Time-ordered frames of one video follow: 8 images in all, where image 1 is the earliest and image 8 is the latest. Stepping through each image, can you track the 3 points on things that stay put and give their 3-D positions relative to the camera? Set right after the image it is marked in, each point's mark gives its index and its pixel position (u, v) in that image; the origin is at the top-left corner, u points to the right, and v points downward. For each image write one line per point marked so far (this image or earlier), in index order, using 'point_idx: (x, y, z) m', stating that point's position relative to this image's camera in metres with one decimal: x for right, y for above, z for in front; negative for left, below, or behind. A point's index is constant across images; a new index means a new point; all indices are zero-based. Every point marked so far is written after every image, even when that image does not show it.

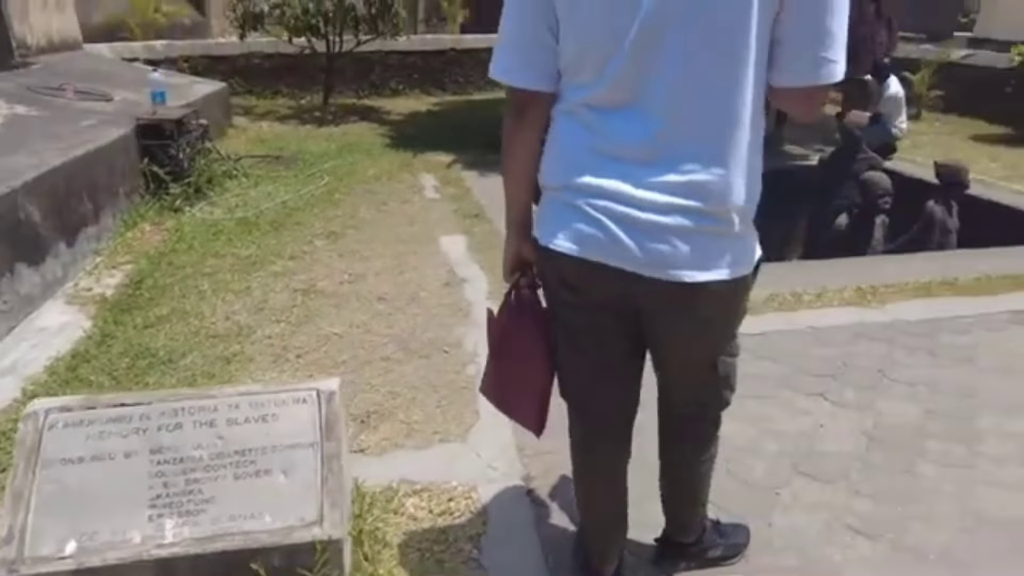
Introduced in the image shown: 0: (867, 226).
0: (+2.5, +0.4, +4.8) m
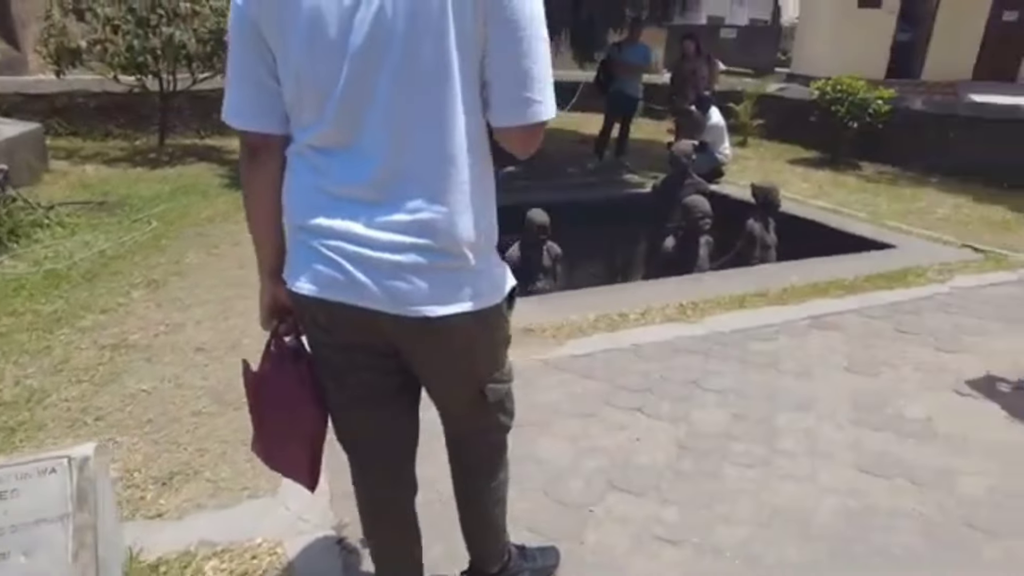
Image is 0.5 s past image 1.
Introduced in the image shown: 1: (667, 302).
0: (+1.4, +0.3, +5.1) m
1: (+0.9, -0.1, +3.9) m
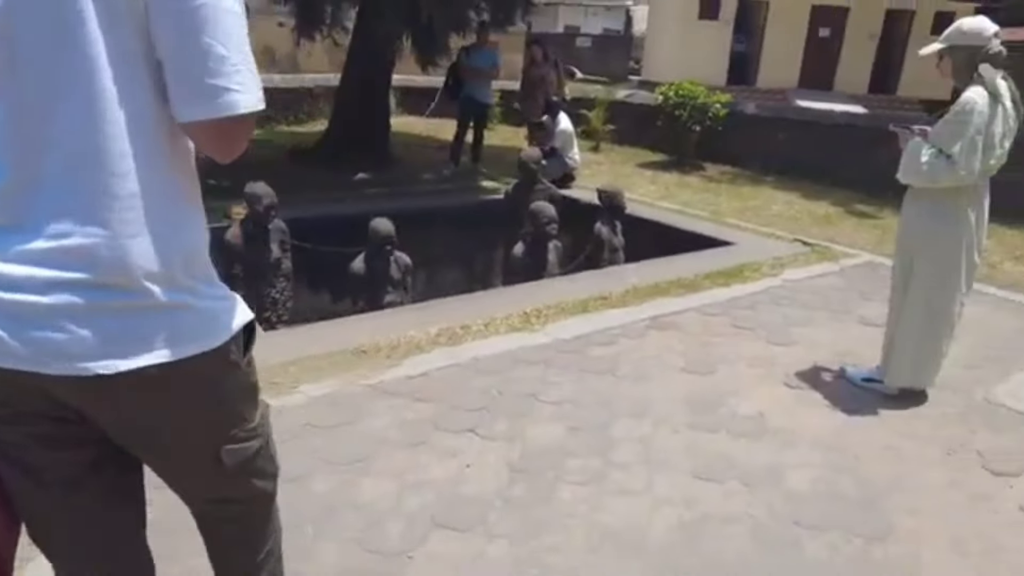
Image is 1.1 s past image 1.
0: (+0.2, +0.3, +5.1) m
1: (0.0, -0.1, +3.8) m
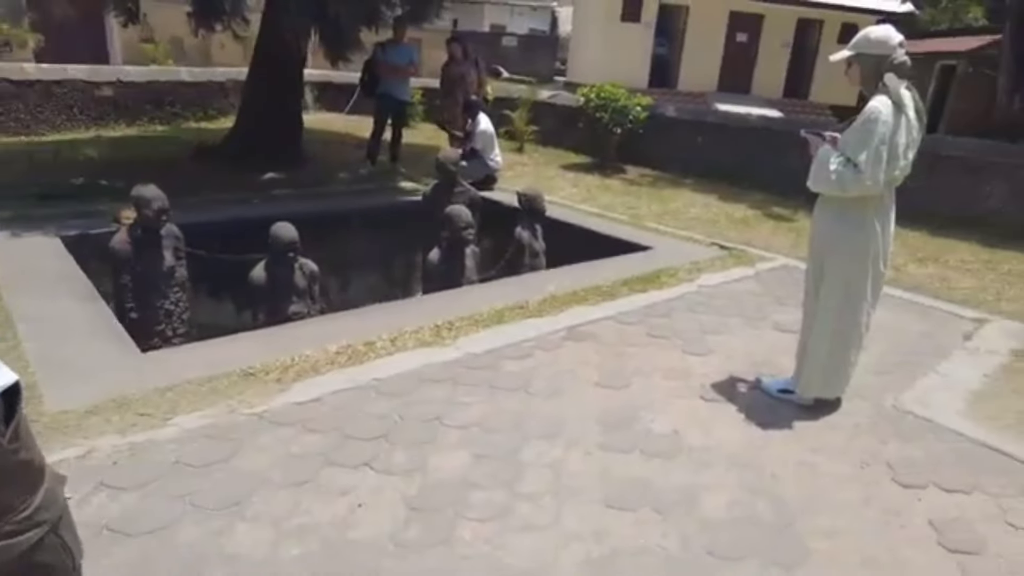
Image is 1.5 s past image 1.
0: (-0.4, +0.2, +4.9) m
1: (-0.5, -0.2, +3.6) m
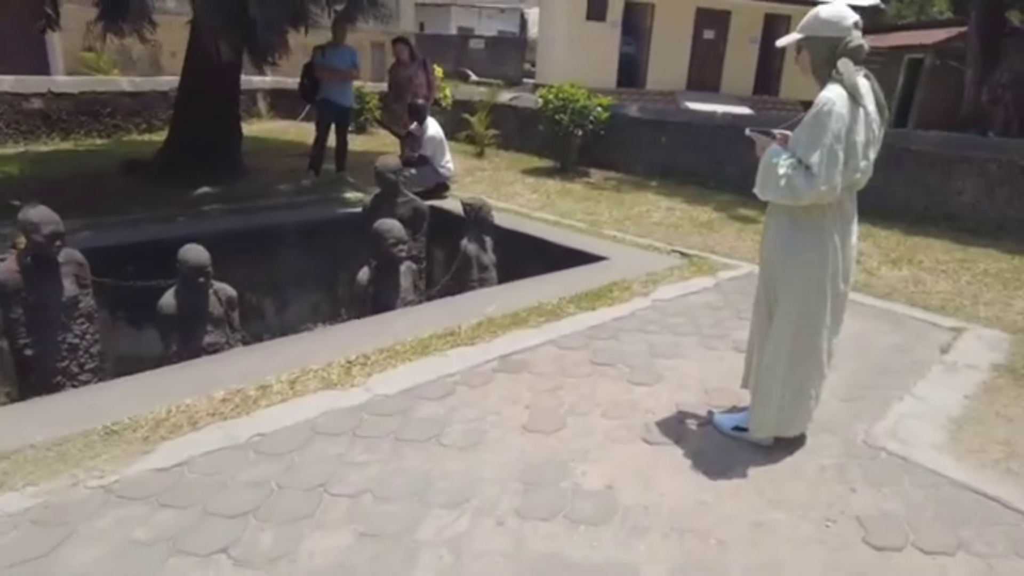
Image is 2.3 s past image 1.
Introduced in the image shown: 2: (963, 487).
0: (-0.8, +0.1, +4.4) m
1: (-0.9, -0.3, +3.1) m
2: (+1.6, -0.7, +2.4) m
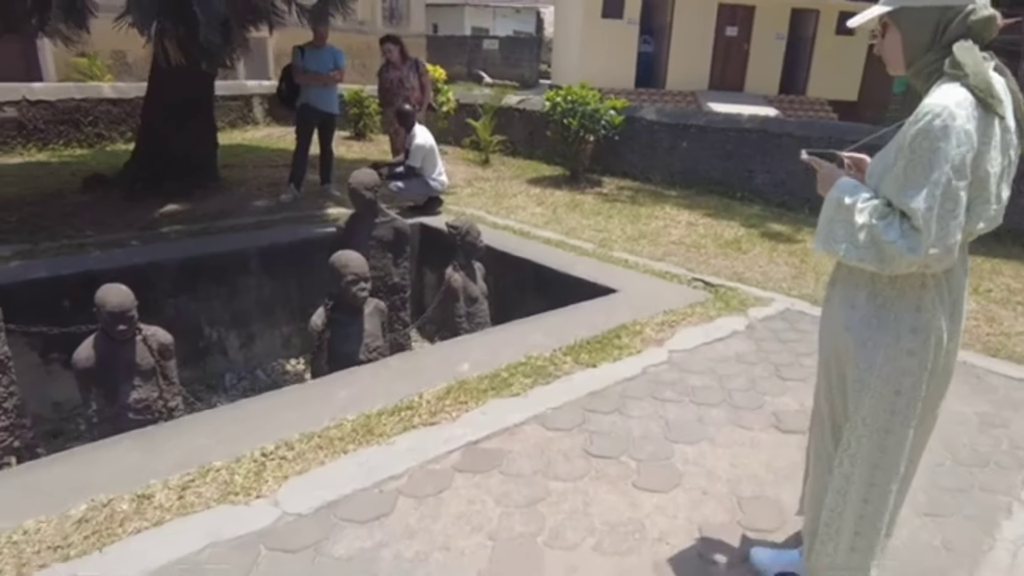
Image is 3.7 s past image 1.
0: (-0.9, -0.2, +3.7) m
1: (-1.0, -0.6, +2.4) m
2: (+1.5, -1.0, +1.6) m
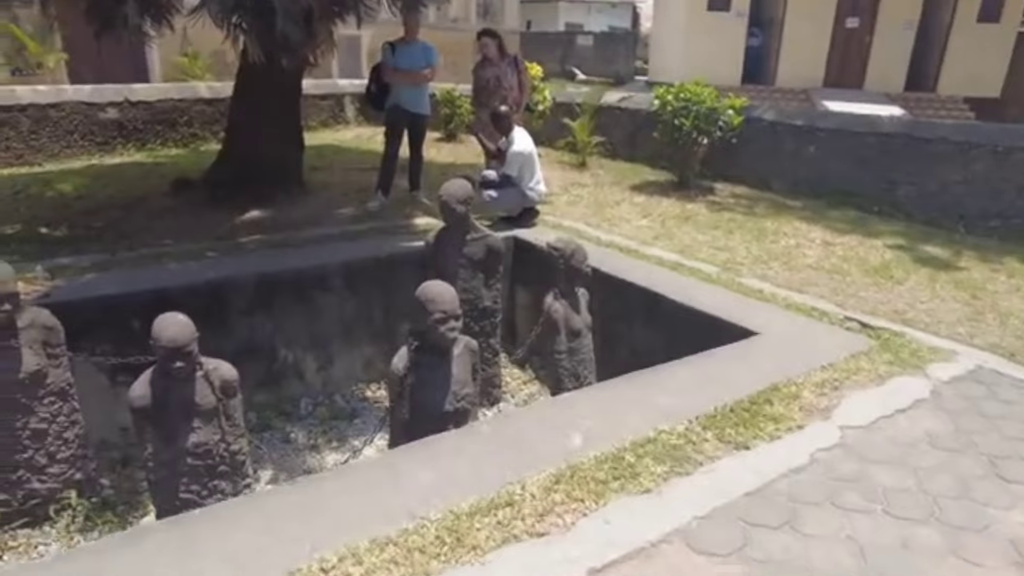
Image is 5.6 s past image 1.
0: (-0.4, -0.3, +3.1) m
1: (-0.6, -0.8, +1.8) m
2: (+1.7, -1.2, +0.7) m
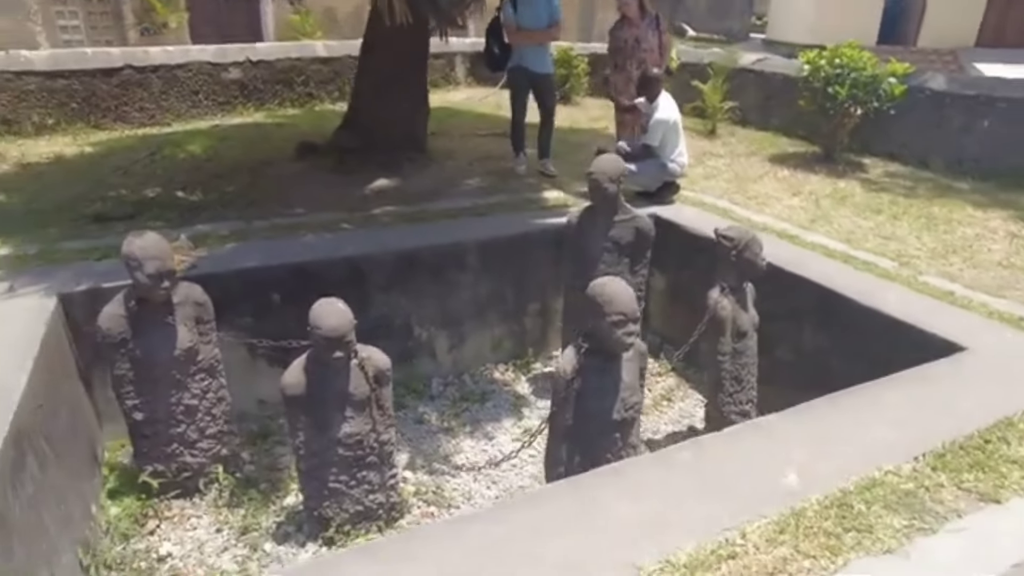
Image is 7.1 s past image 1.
0: (+0.4, -0.3, +2.8) m
1: (0.0, -0.8, +1.6) m
2: (+2.1, -1.4, +0.3) m
